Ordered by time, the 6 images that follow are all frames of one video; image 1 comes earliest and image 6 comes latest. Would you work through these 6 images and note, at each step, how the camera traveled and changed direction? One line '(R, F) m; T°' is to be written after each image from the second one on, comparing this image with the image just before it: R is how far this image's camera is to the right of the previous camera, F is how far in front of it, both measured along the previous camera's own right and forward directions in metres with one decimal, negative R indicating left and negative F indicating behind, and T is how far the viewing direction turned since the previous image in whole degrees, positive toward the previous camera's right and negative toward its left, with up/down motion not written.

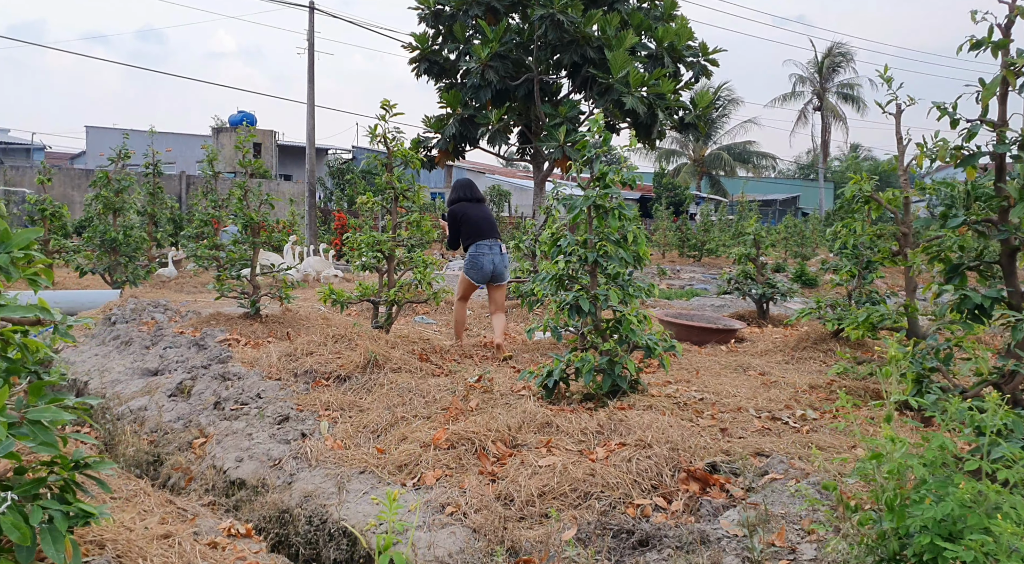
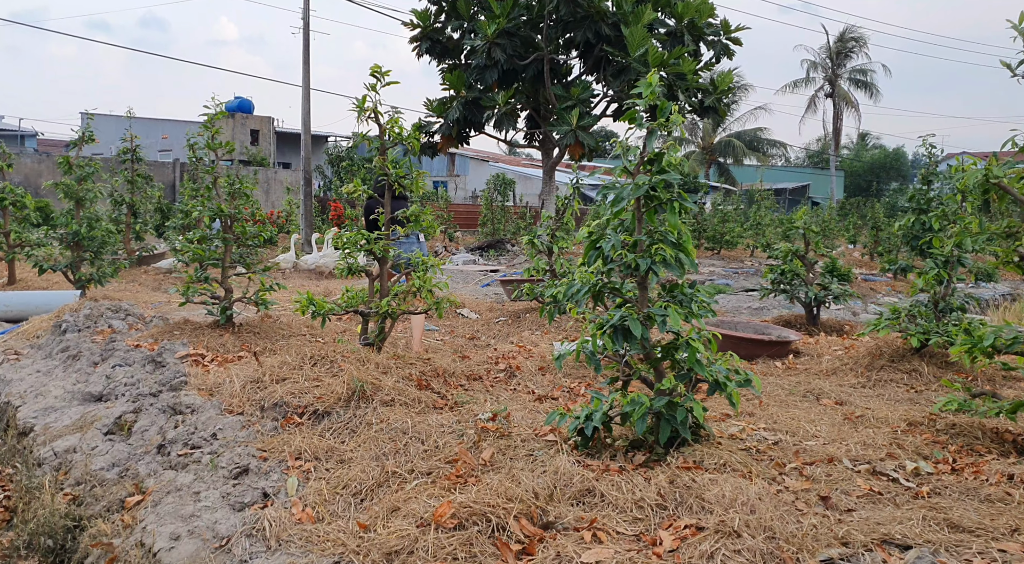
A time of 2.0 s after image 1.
(-0.1, +1.2) m; 0°
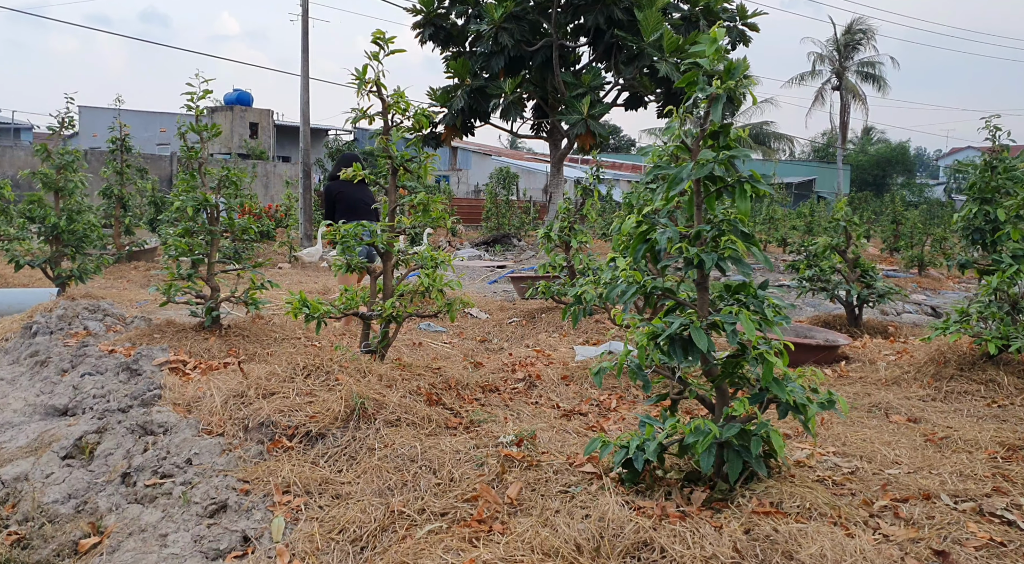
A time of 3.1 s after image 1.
(-0.1, +0.7) m; 0°
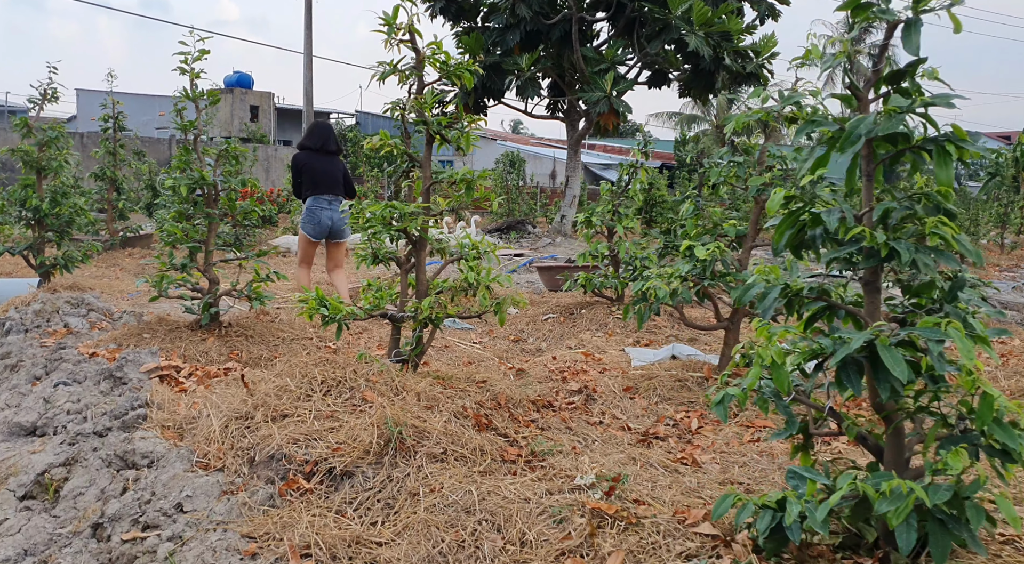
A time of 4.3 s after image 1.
(-0.3, +0.8) m; 0°
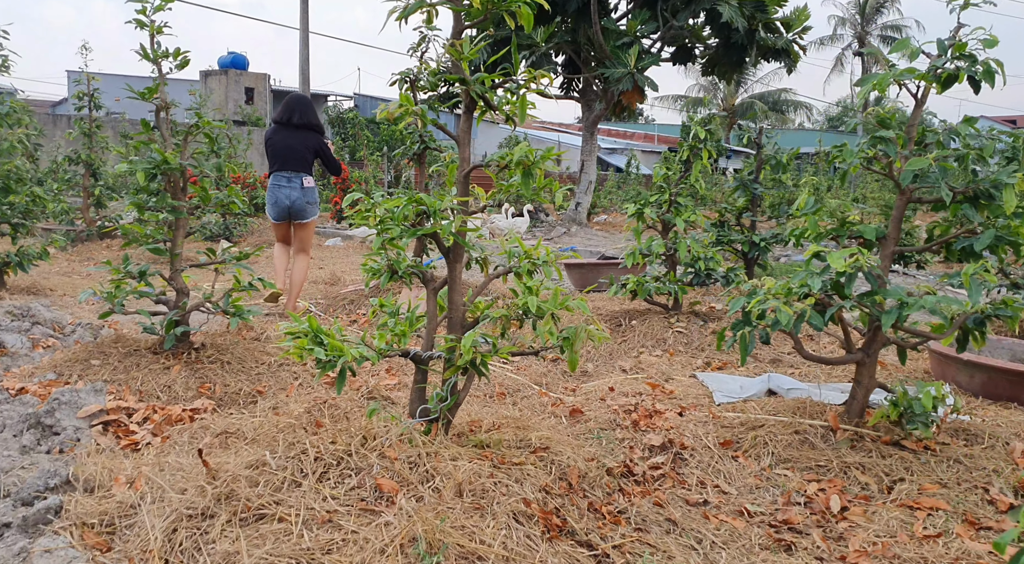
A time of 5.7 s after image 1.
(-0.3, +1.1) m; 0°
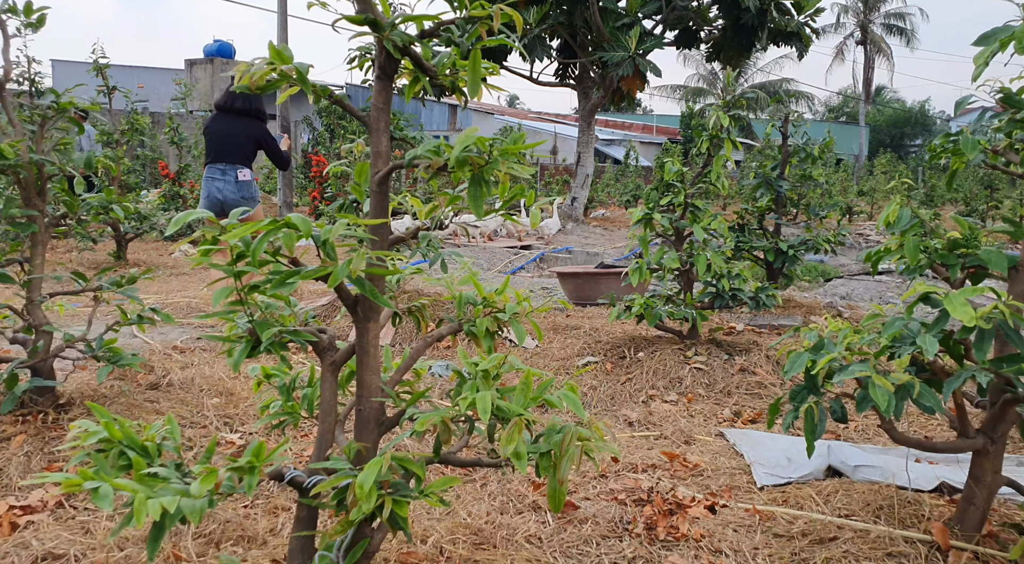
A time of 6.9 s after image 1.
(+0.1, +1.1) m; 0°
